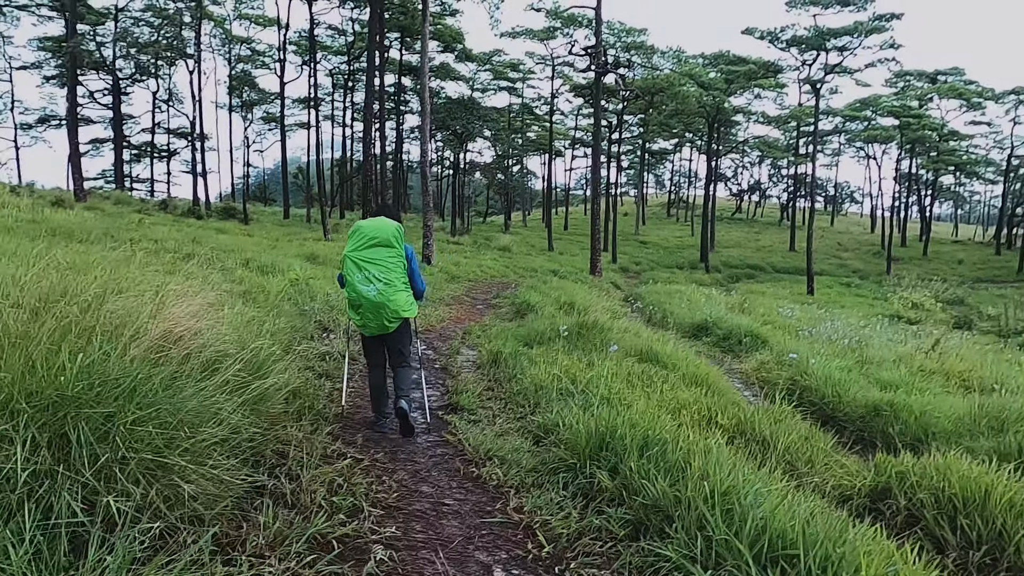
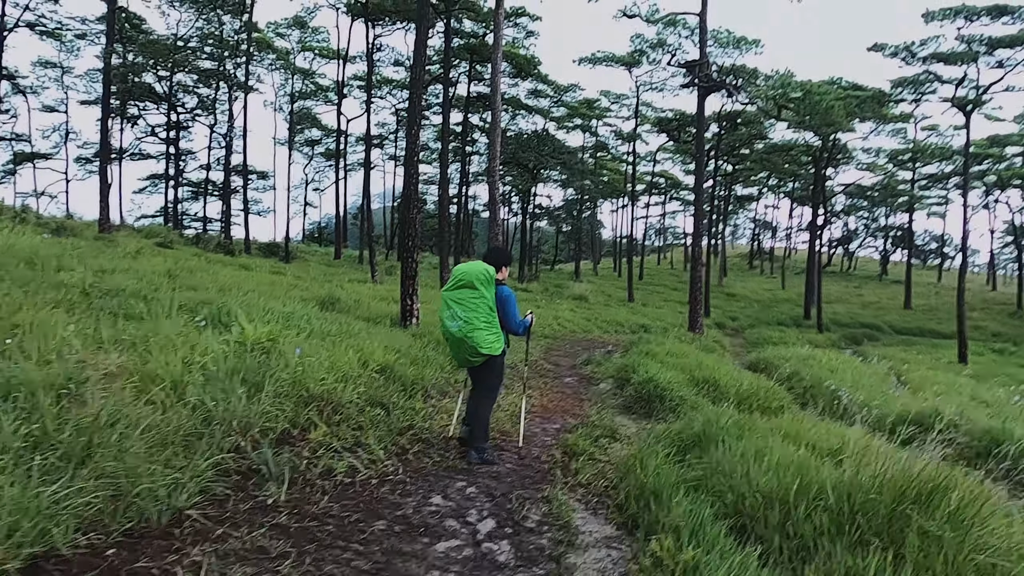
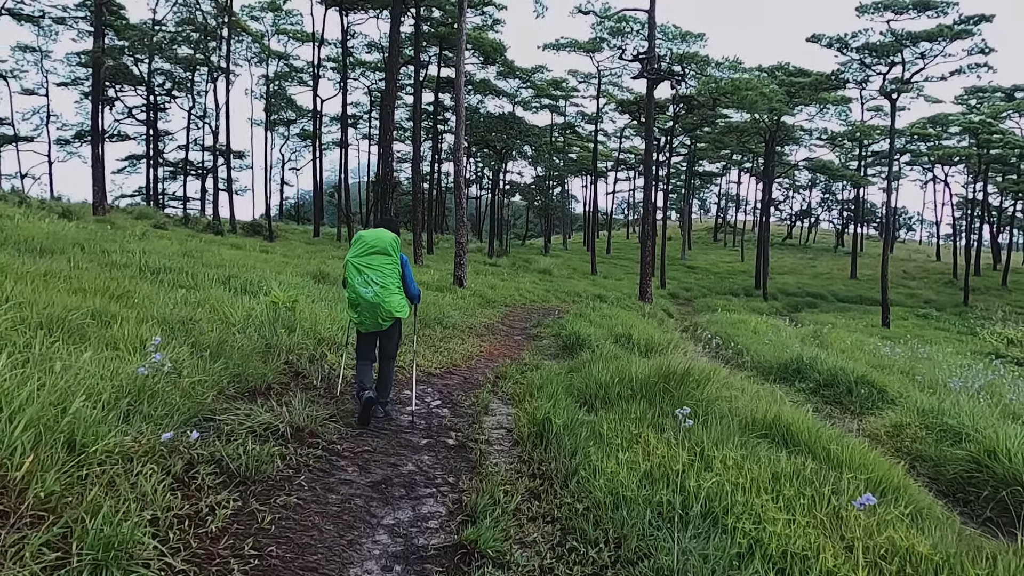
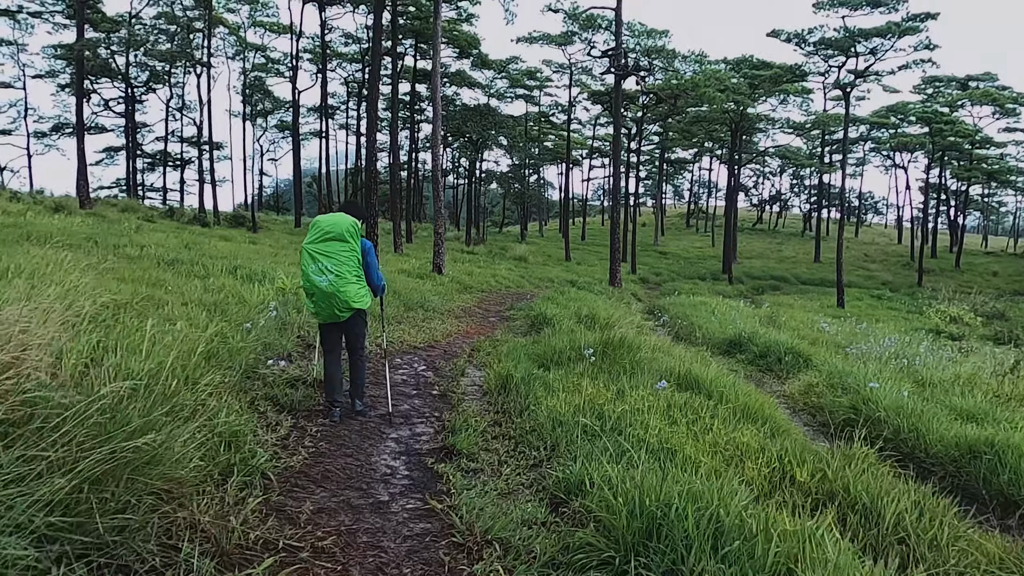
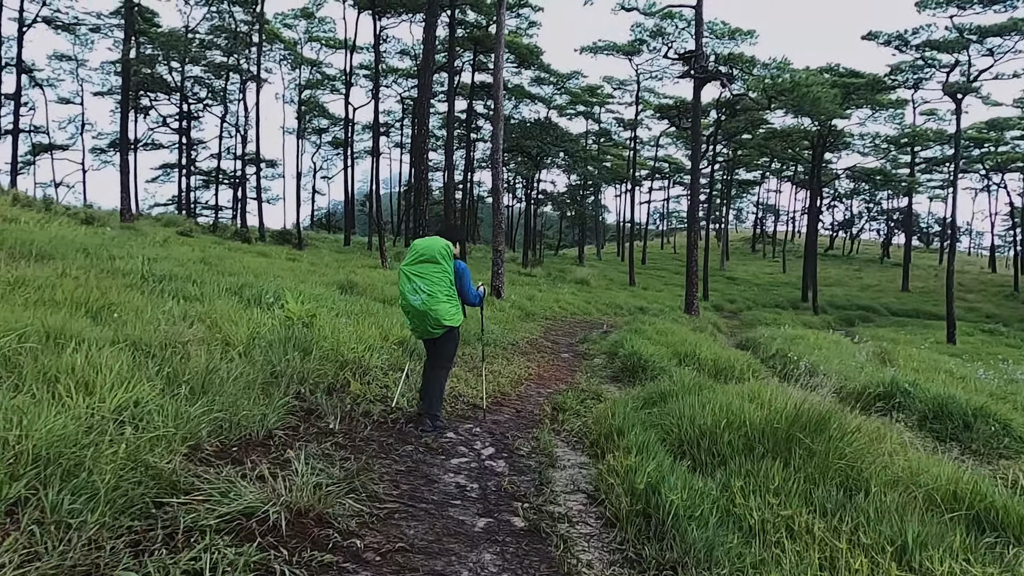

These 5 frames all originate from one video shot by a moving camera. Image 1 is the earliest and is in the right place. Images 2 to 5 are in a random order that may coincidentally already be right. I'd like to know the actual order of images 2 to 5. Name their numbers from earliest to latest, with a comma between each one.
4, 3, 5, 2
